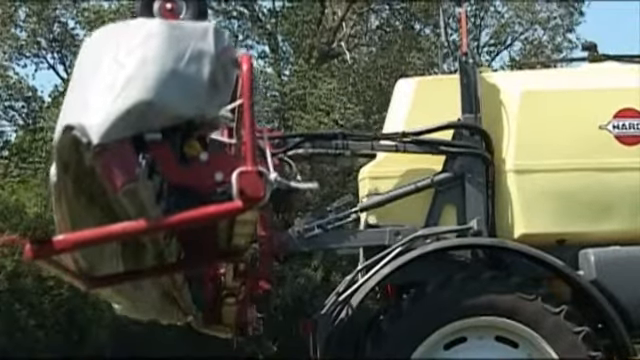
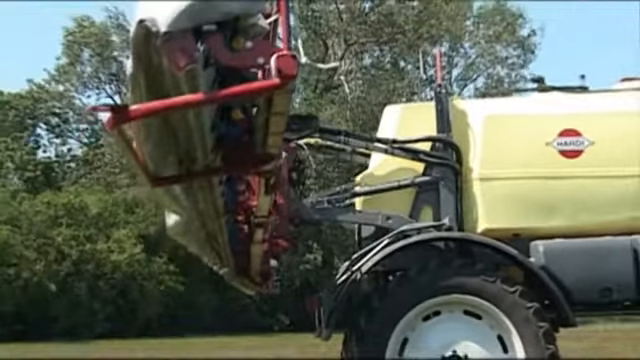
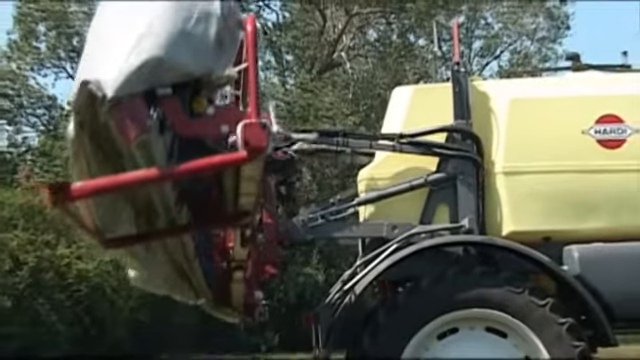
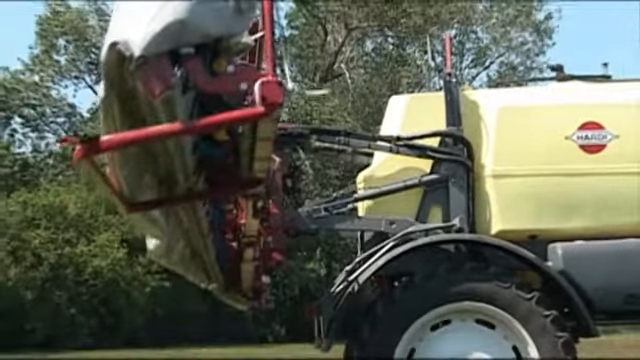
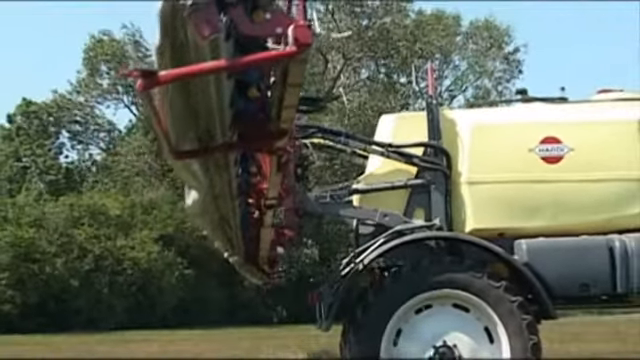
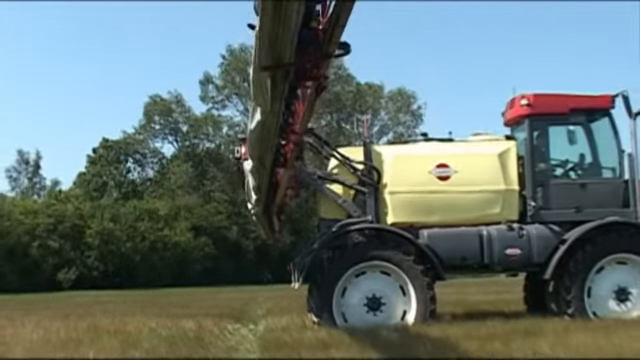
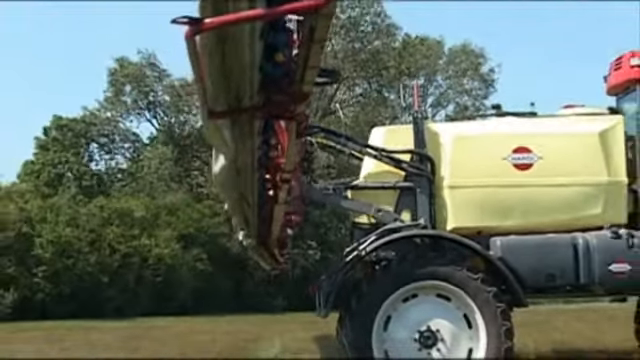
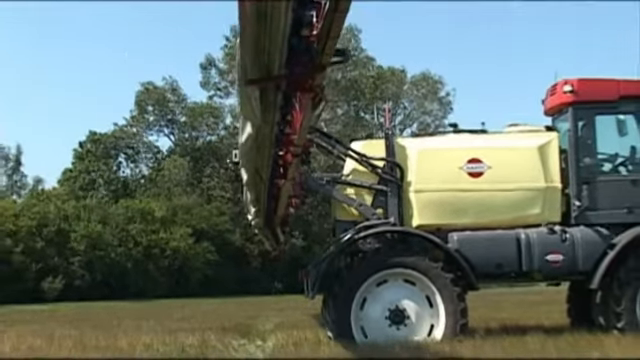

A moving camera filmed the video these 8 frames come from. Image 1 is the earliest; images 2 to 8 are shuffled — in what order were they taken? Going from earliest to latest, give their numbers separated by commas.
3, 4, 2, 5, 7, 8, 6
